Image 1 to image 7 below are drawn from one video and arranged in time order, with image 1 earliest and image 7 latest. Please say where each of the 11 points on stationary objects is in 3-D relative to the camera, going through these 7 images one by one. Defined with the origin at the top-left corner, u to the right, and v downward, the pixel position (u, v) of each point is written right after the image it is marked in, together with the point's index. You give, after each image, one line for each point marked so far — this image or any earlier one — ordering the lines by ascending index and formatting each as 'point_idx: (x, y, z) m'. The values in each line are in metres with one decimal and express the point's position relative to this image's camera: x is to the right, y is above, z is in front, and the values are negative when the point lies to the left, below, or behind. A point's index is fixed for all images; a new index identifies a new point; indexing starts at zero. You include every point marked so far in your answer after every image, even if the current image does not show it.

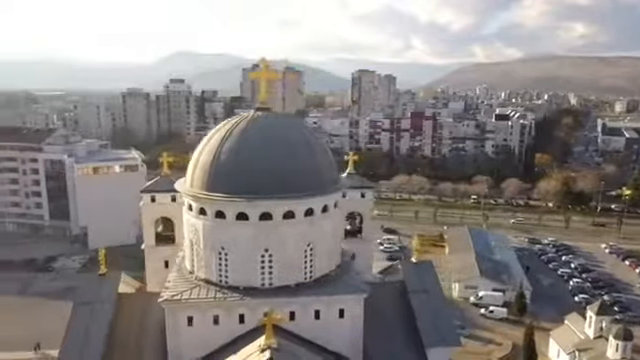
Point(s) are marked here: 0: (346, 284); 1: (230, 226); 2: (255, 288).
0: (+0.5, -2.1, +10.0) m
1: (-1.7, -0.9, +9.5) m
2: (-1.2, -2.0, +9.6) m
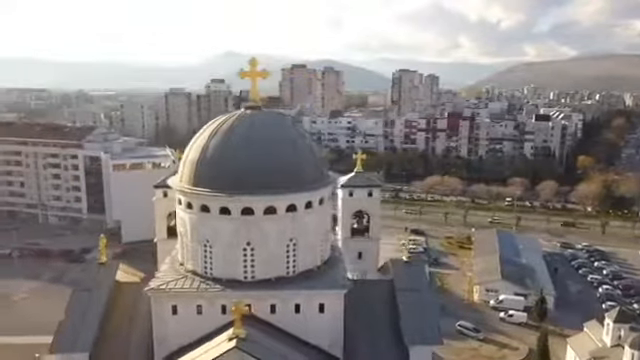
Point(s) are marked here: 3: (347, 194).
0: (+0.1, -2.0, +10.2) m
1: (-2.1, -0.8, +9.8) m
2: (-1.6, -2.0, +9.9) m
3: (+0.9, -0.4, +16.7) m
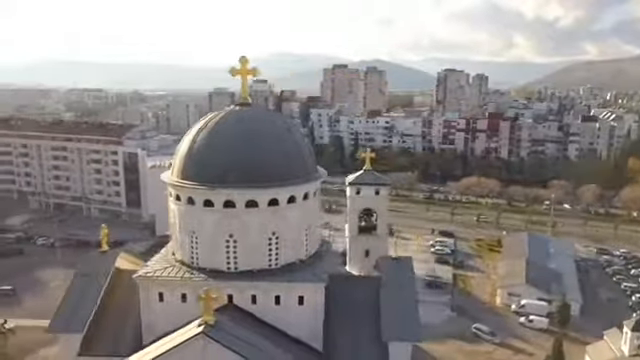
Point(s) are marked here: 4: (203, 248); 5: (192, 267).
0: (-0.2, -1.9, +10.4) m
1: (-2.4, -0.7, +10.3) m
2: (-2.0, -1.8, +10.3) m
3: (+1.1, -0.4, +16.8) m
4: (-2.4, -1.4, +10.3) m
5: (-2.6, -1.8, +10.4) m
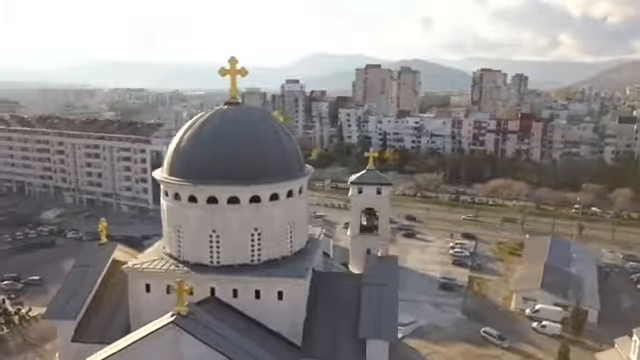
0: (-0.6, -1.9, +10.6) m
1: (-2.8, -0.6, +10.6) m
2: (-2.4, -1.8, +10.6) m
3: (+1.2, -0.4, +16.9) m
4: (-2.8, -1.3, +10.7) m
5: (-3.0, -1.7, +10.8) m
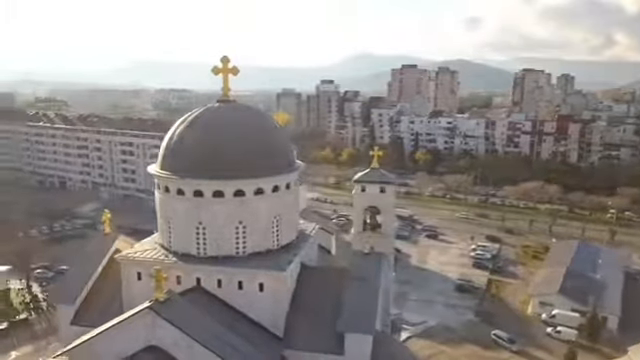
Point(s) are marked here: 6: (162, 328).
0: (-1.0, -1.8, +11.0) m
1: (-3.2, -0.4, +11.1) m
2: (-2.8, -1.6, +11.1) m
3: (+1.3, -0.3, +17.0) m
4: (-3.1, -1.2, +11.2) m
5: (-3.4, -1.6, +11.3) m
6: (-2.9, -2.7, +9.2) m
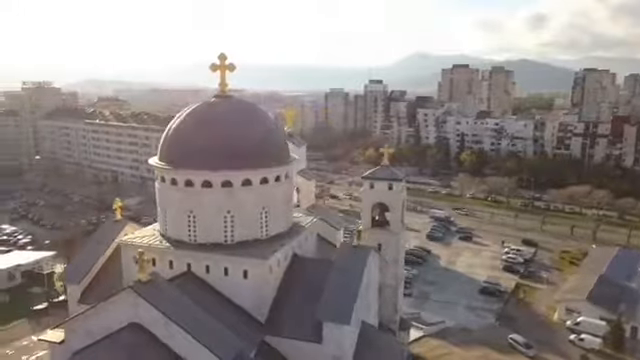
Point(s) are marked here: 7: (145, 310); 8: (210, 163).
0: (-1.4, -1.6, +11.4) m
1: (-3.5, -0.2, +11.8) m
2: (-3.1, -1.4, +11.7) m
3: (+1.7, -0.2, +17.2) m
4: (-3.5, -1.0, +11.8) m
5: (-3.7, -1.3, +12.0) m
6: (-3.4, -2.5, +9.8) m
7: (-3.4, -2.5, +9.8) m
8: (-2.4, +0.4, +11.4) m
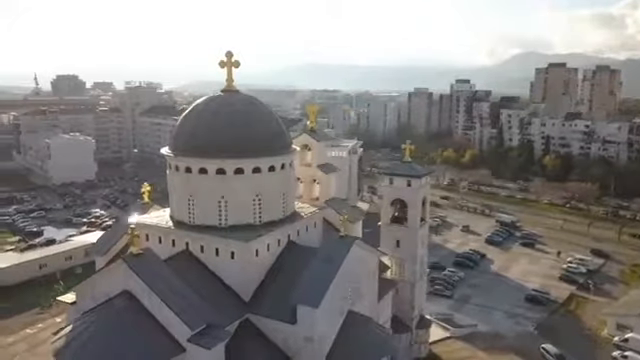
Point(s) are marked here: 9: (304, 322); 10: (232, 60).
0: (-1.7, -1.3, +12.2) m
1: (-3.7, +0.1, +13.0) m
2: (-3.4, -1.1, +12.9) m
3: (+2.4, 0.0, +17.4) m
4: (-3.7, -0.6, +13.0) m
5: (-3.9, -1.0, +13.3) m
6: (-4.1, -2.1, +11.1) m
7: (-4.0, -2.2, +11.1) m
8: (-2.7, +0.7, +12.4) m
9: (-0.4, -3.2, +11.2) m
10: (-2.3, +3.1, +13.4) m
